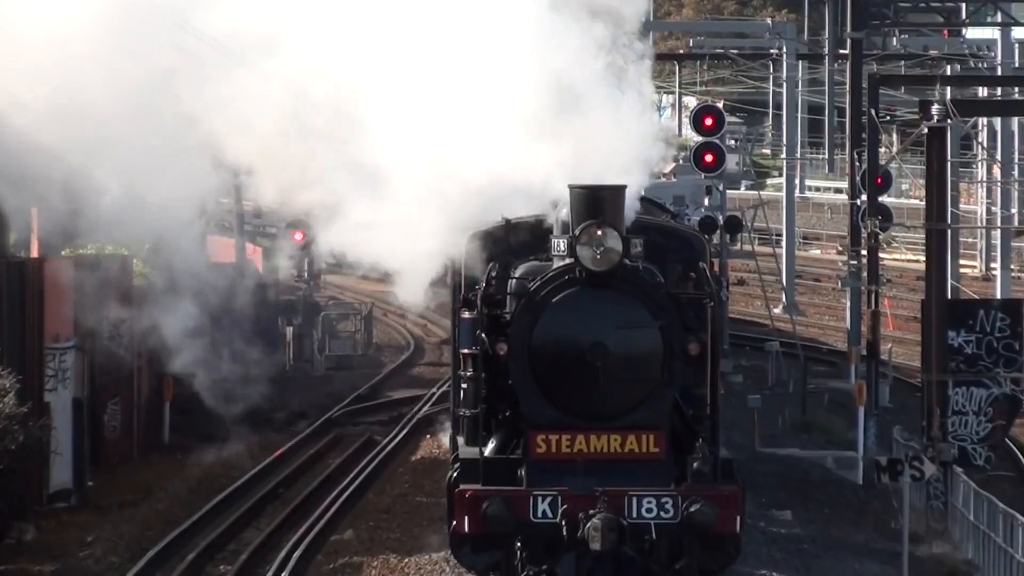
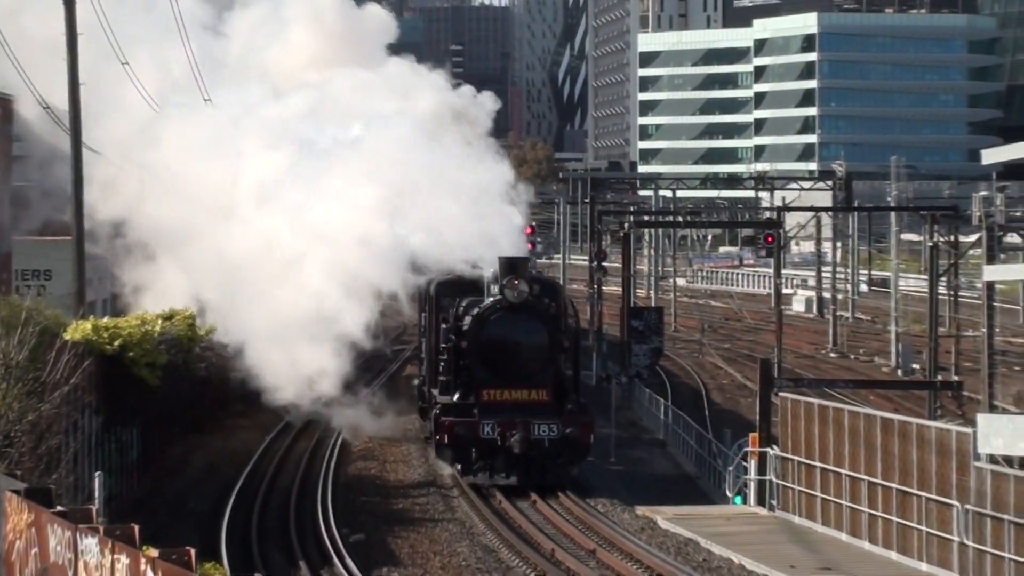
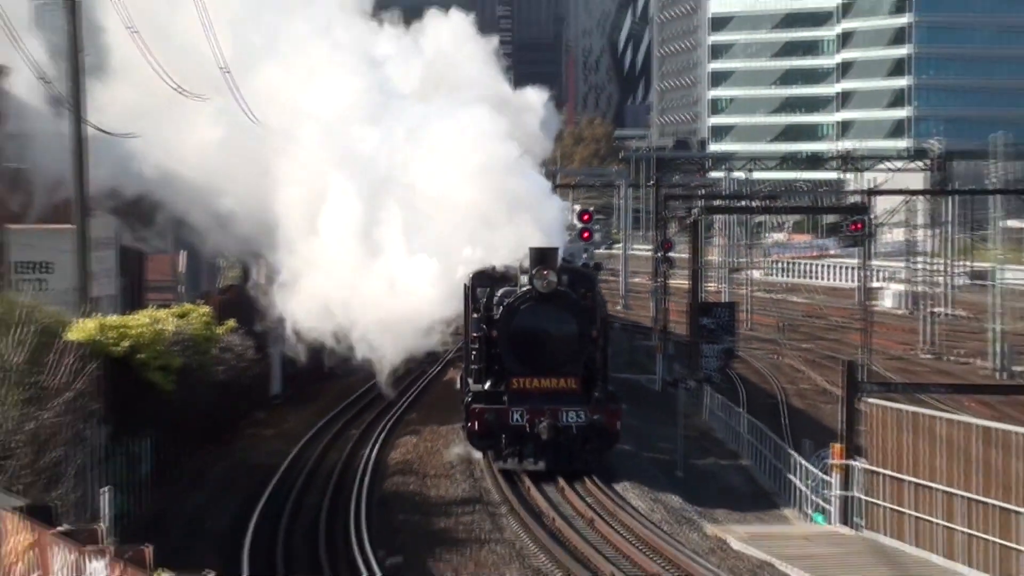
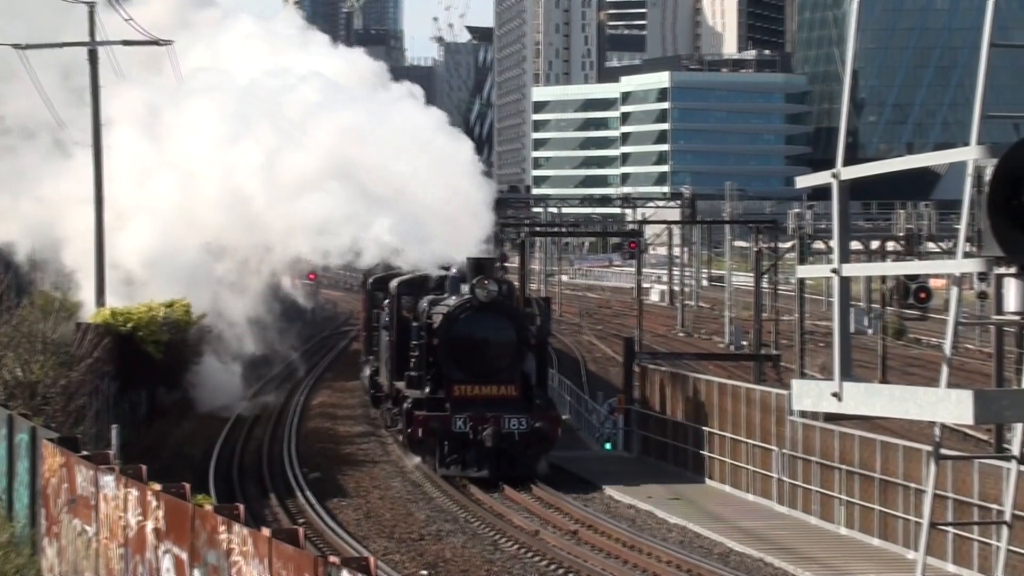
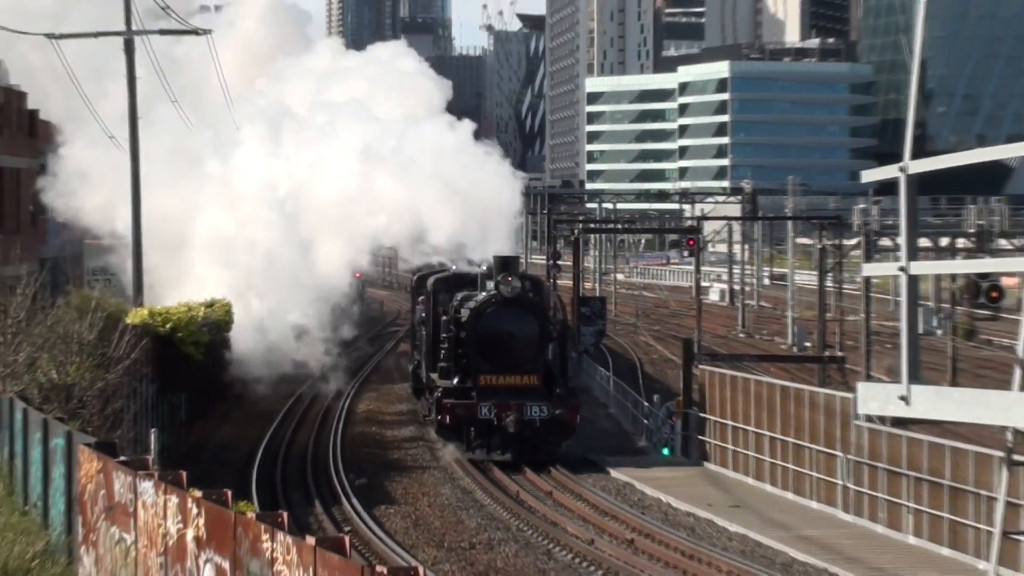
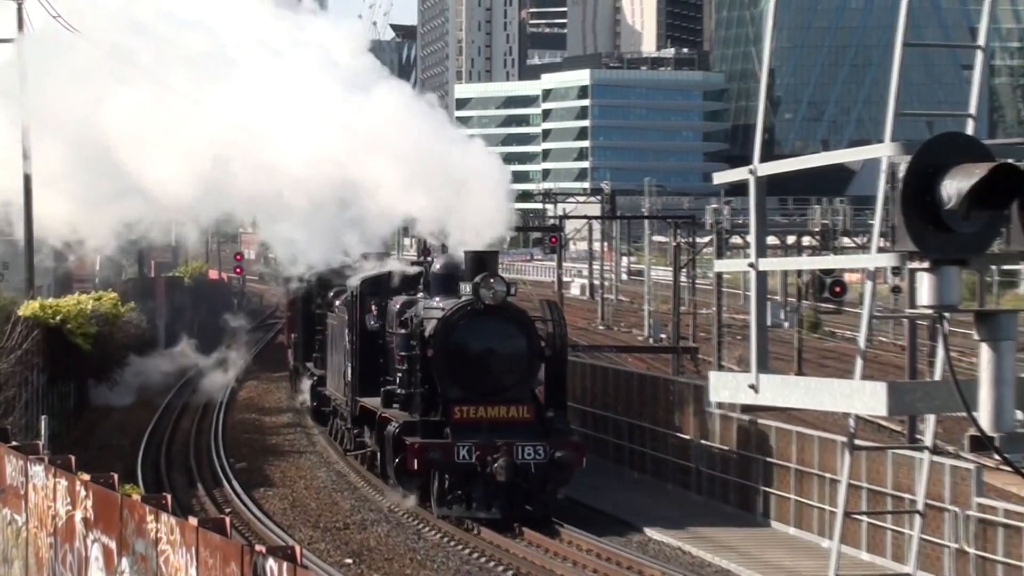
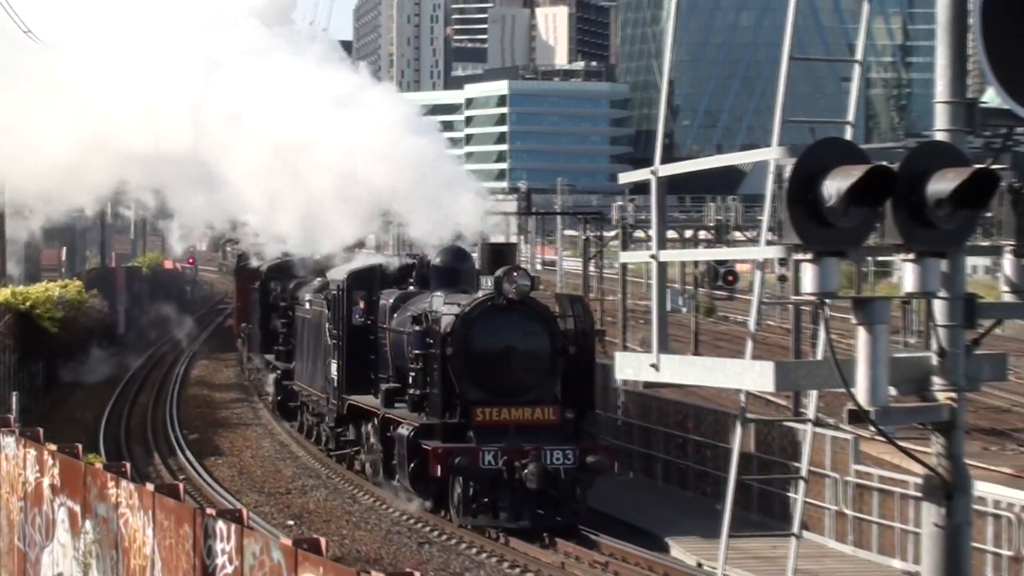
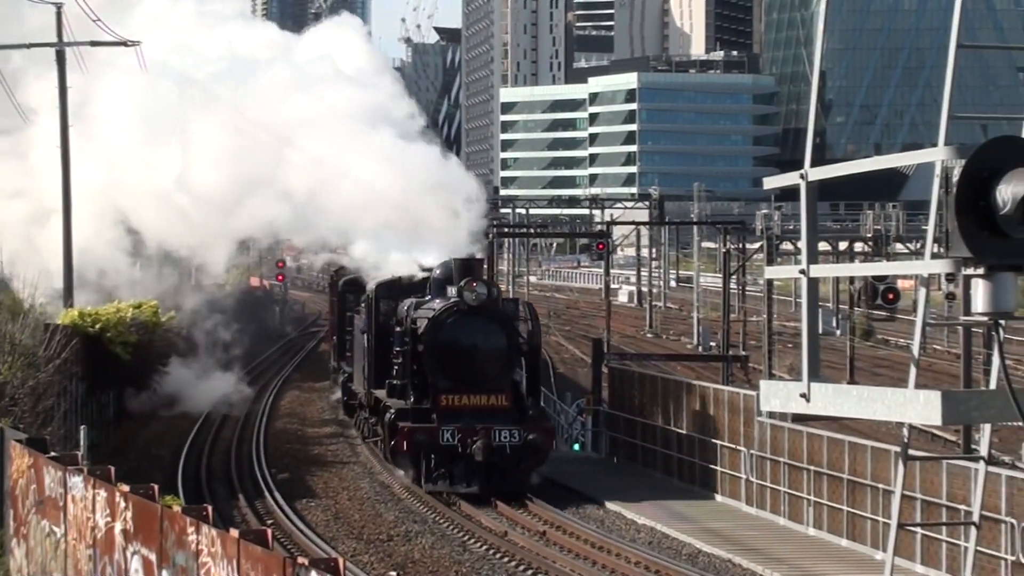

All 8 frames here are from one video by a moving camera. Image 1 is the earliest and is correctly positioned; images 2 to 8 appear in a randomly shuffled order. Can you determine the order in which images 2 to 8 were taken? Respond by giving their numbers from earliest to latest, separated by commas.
3, 2, 5, 4, 8, 6, 7
